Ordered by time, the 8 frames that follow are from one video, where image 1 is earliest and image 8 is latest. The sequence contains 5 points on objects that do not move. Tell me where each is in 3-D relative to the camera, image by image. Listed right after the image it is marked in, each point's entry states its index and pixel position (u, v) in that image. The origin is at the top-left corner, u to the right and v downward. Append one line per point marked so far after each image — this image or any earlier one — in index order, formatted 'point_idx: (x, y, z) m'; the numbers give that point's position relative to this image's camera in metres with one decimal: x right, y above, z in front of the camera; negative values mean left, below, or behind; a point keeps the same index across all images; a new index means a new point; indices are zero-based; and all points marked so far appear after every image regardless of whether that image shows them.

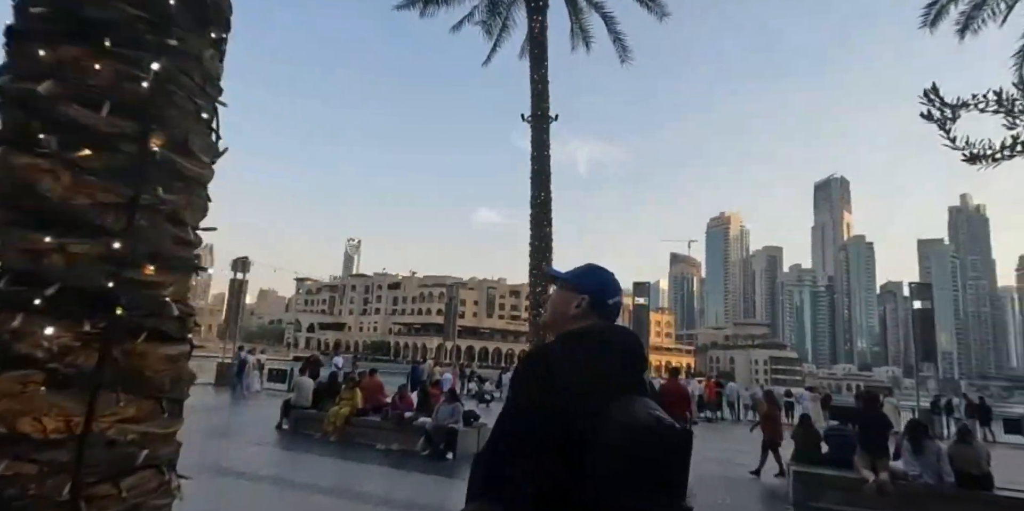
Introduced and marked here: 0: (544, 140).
0: (+0.6, +2.1, +10.7) m
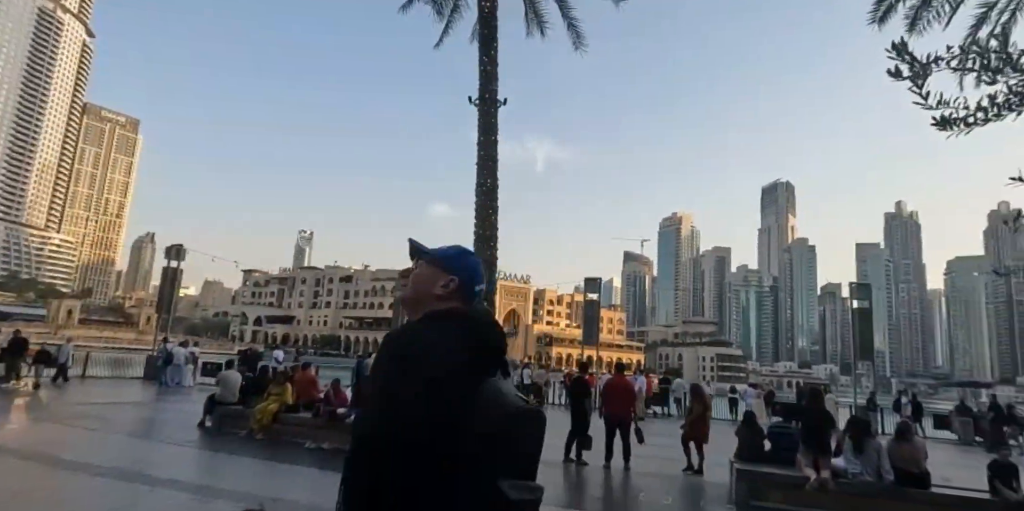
0: (-0.4, +2.2, +10.3) m
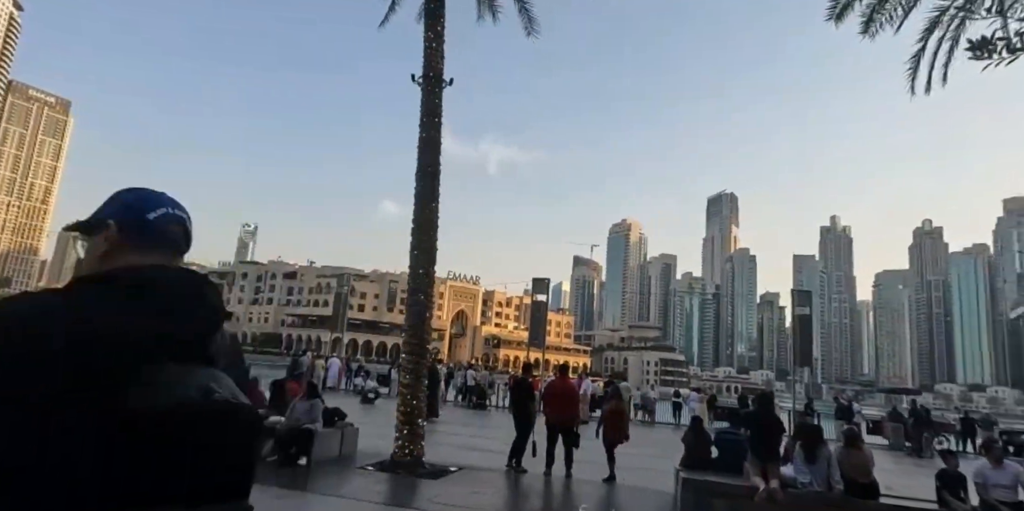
0: (-1.2, +2.4, +9.5) m
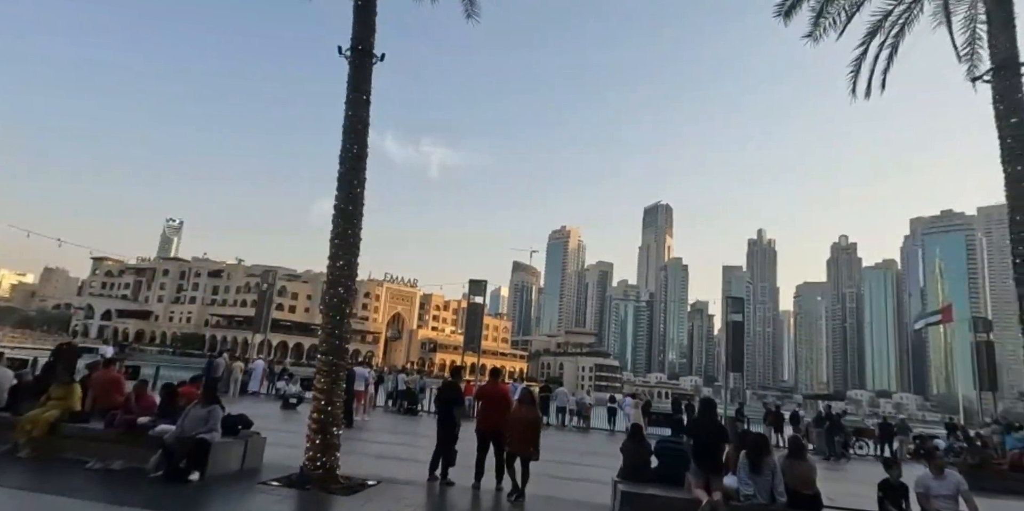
0: (-2.2, +2.5, +8.7) m
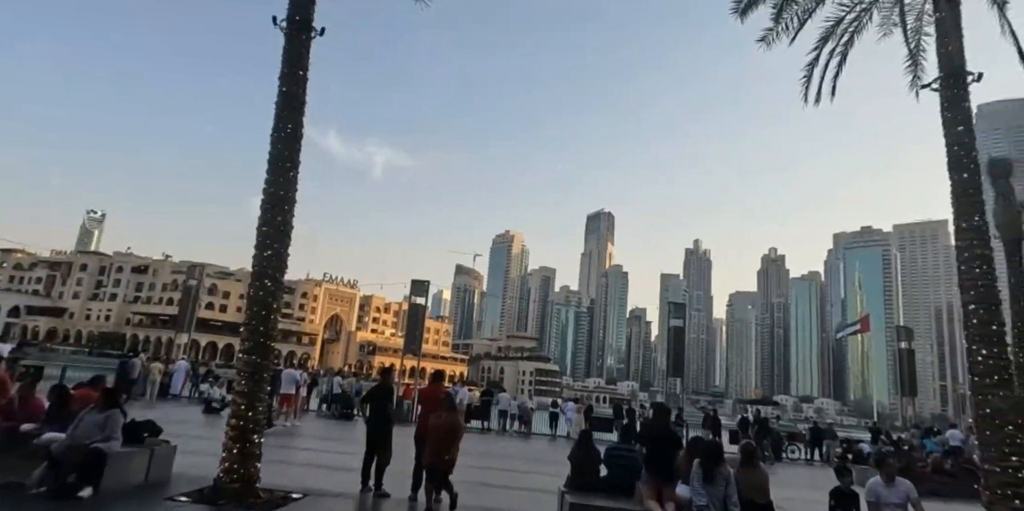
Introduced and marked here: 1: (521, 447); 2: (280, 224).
0: (-2.8, +2.6, +8.0) m
1: (+0.3, -5.9, +18.3) m
2: (-2.9, +0.4, +7.5) m
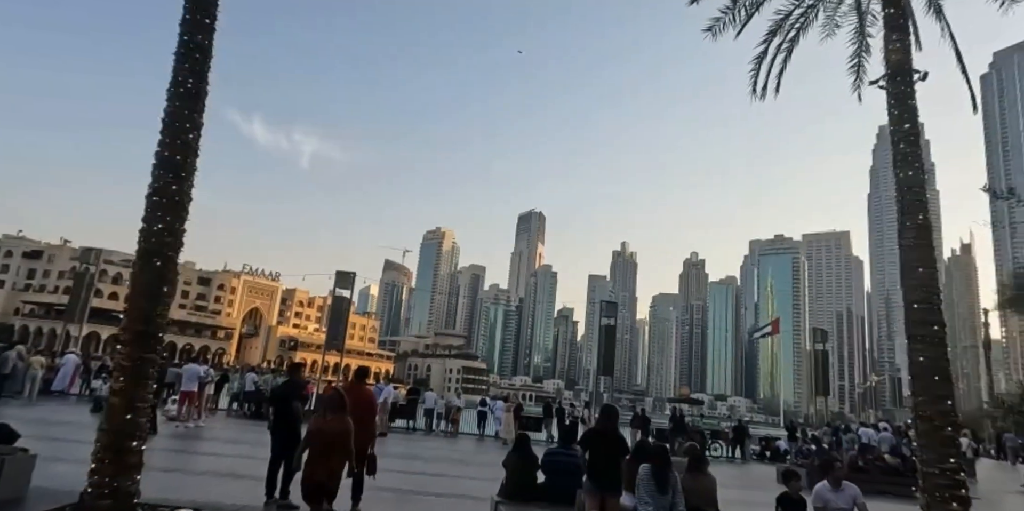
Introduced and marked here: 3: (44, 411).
0: (-3.5, +2.9, +6.9) m
1: (-1.9, -5.6, +17.5) m
2: (-3.6, +0.7, +6.4) m
3: (-12.5, -4.2, +16.0) m
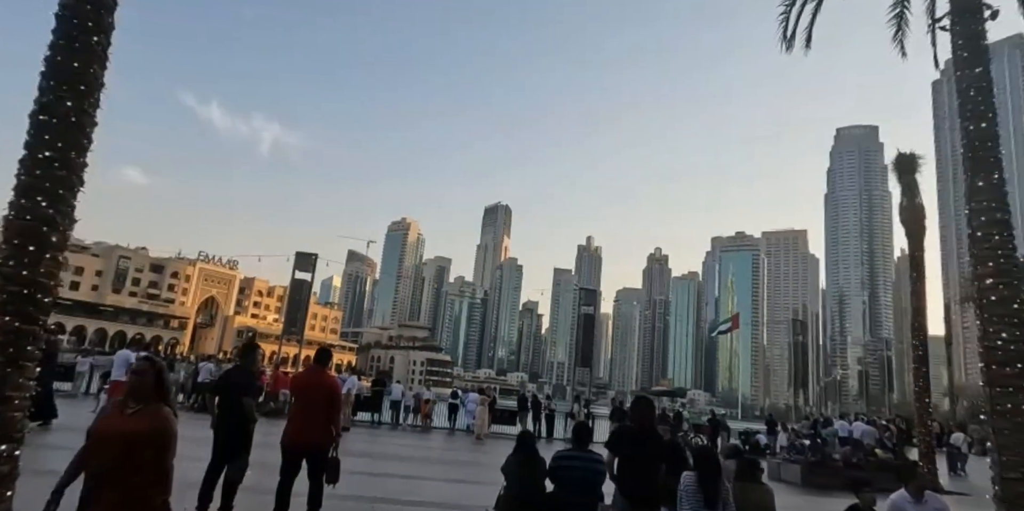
0: (-3.4, +3.4, +5.2) m
1: (-2.6, -5.0, +16.0) m
2: (-3.6, +1.1, +4.8) m
3: (-13.1, -3.5, +13.9) m
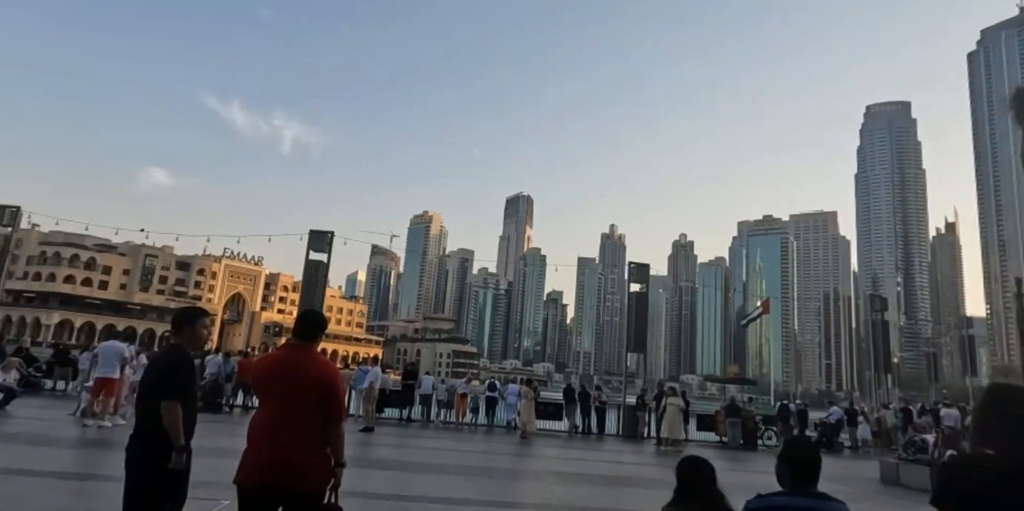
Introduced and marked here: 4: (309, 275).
0: (-2.8, +3.9, +2.7) m
1: (-1.3, -4.3, +13.5) m
2: (-2.9, +1.7, +2.3) m
3: (-12.0, -3.0, +11.8) m
4: (-6.4, -0.6, +18.9) m
